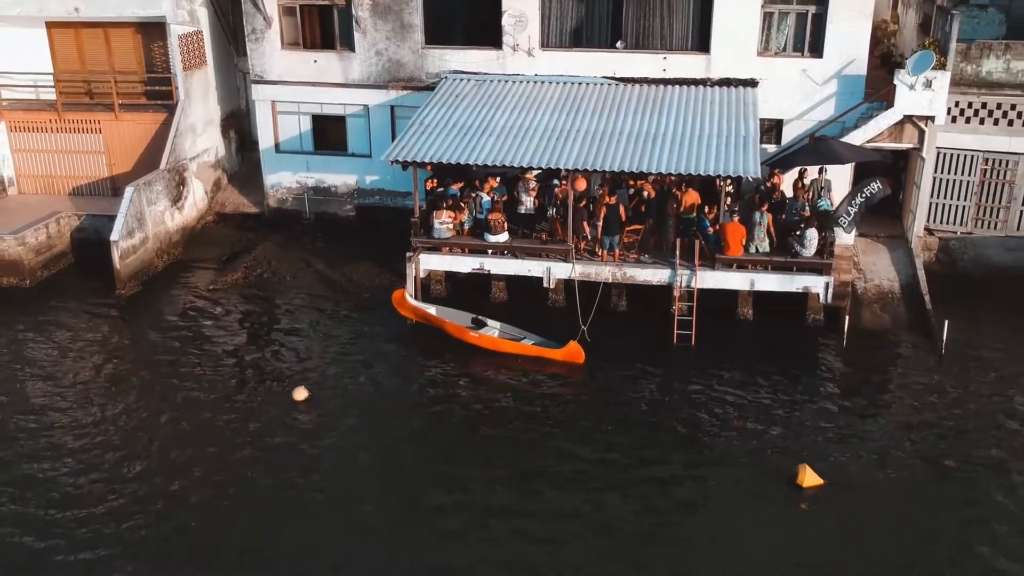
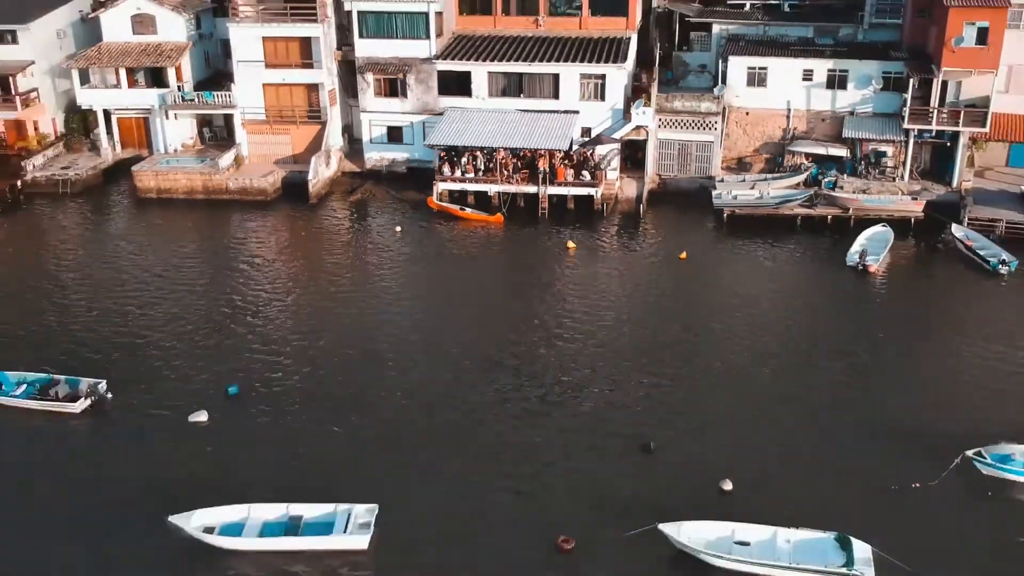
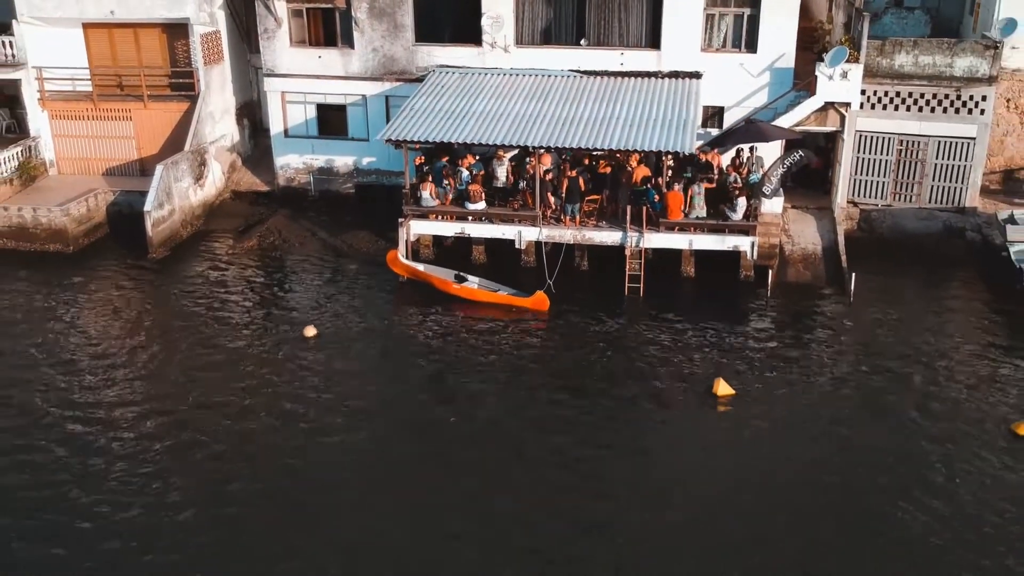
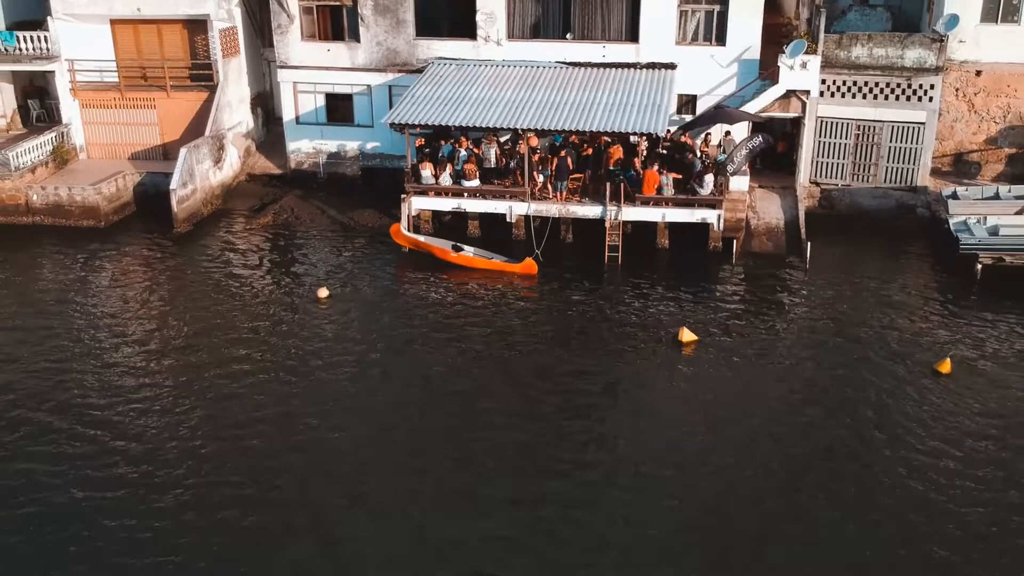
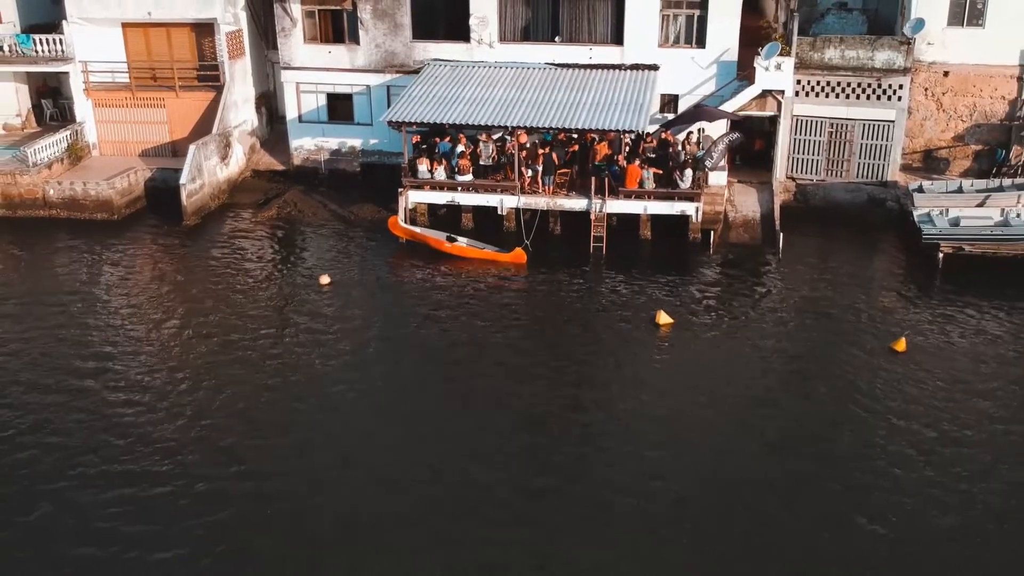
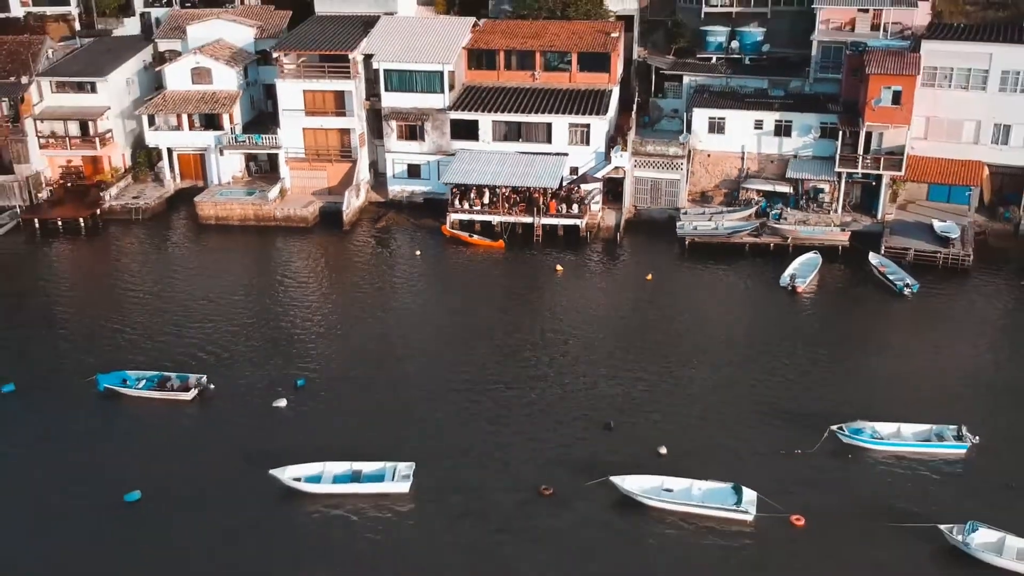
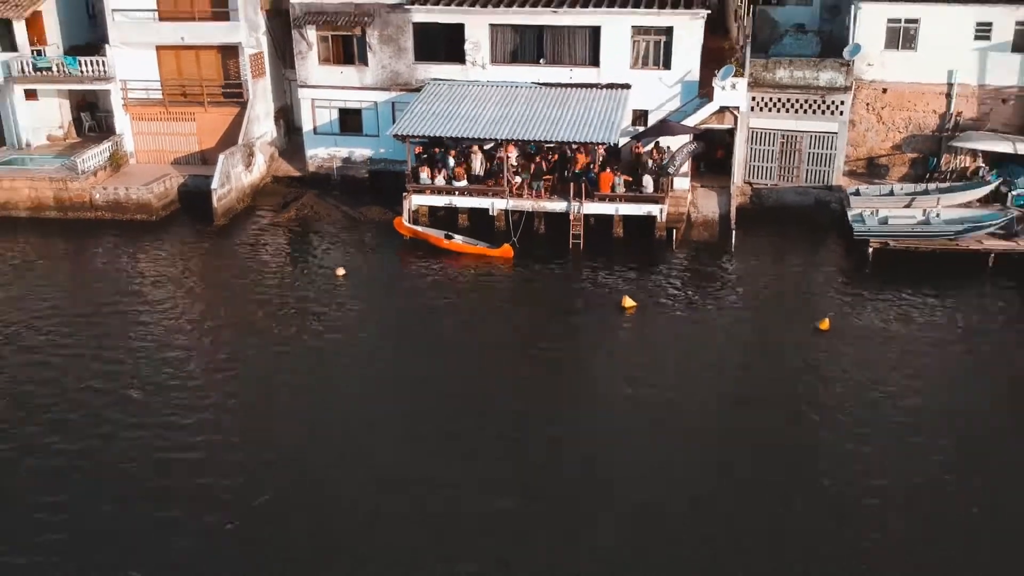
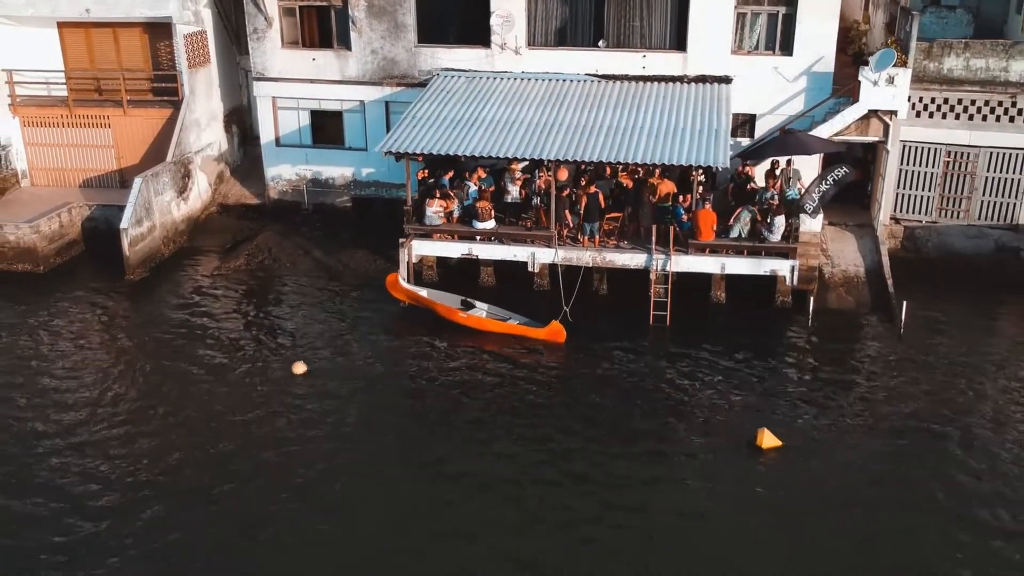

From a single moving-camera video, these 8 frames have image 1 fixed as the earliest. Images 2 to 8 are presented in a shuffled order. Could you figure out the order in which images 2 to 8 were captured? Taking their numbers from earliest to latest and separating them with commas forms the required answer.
8, 3, 4, 5, 7, 2, 6
